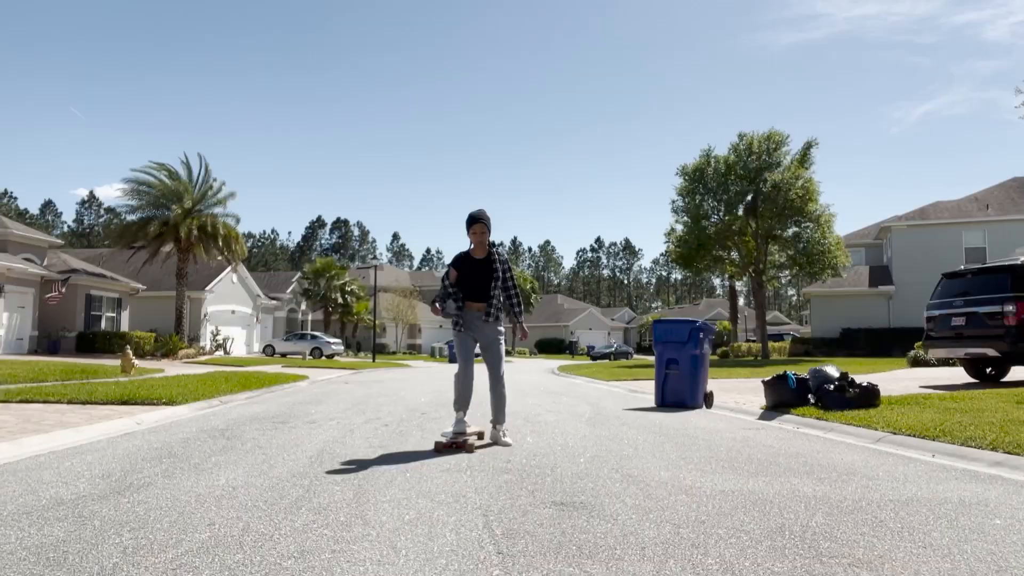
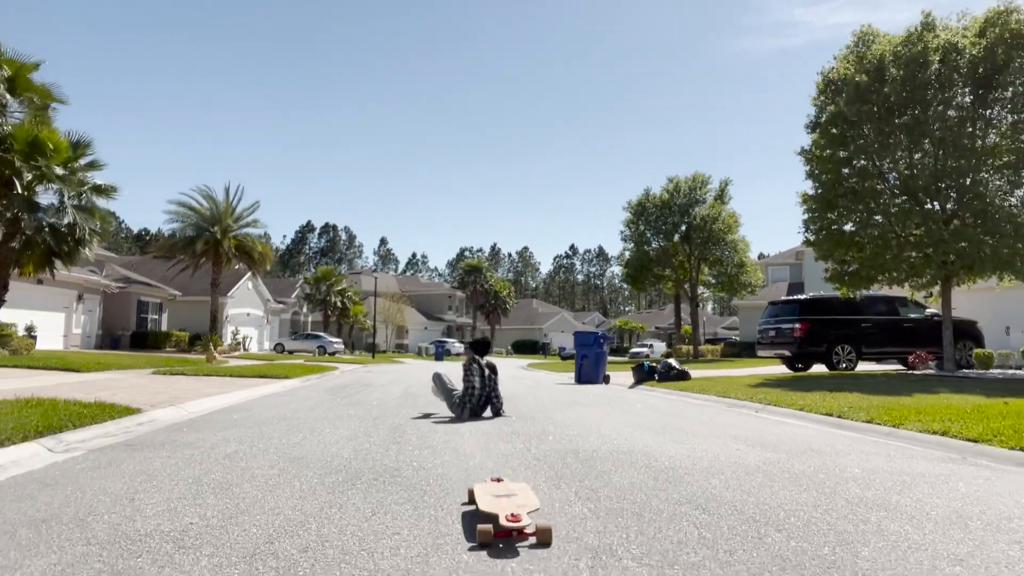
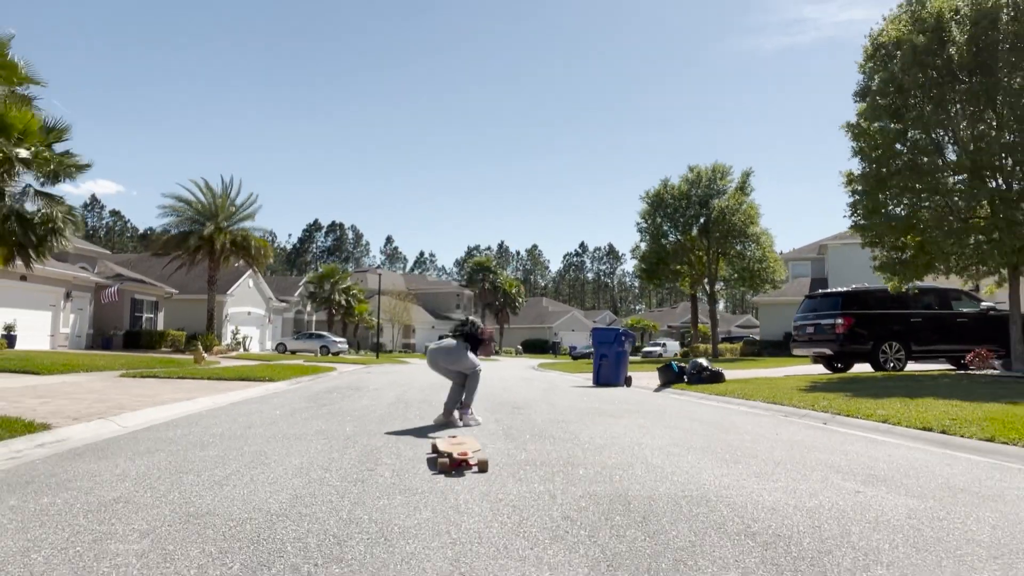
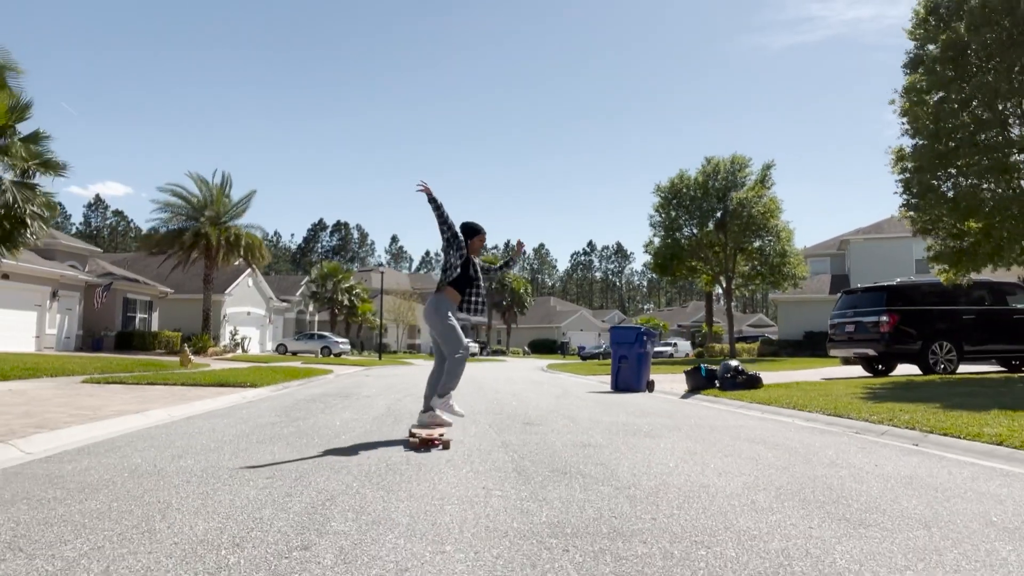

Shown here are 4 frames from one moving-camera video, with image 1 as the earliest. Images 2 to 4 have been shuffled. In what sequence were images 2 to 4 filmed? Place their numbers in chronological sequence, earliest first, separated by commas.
4, 3, 2
